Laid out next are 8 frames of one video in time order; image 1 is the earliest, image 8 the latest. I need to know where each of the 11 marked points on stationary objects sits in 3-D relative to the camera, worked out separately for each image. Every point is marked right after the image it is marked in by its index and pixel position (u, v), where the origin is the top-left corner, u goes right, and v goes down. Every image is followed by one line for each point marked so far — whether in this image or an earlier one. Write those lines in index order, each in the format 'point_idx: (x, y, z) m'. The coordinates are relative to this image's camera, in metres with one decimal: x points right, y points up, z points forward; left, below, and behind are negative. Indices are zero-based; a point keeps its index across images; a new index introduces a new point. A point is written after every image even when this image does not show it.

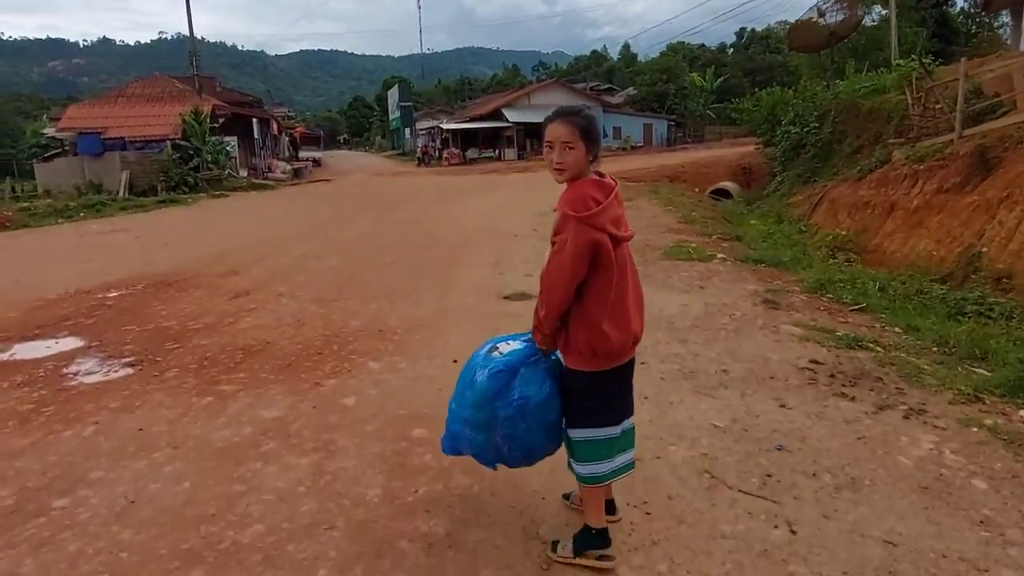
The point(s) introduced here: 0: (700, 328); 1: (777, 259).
0: (+1.5, -0.3, +5.6) m
1: (+3.5, +0.4, +9.6) m
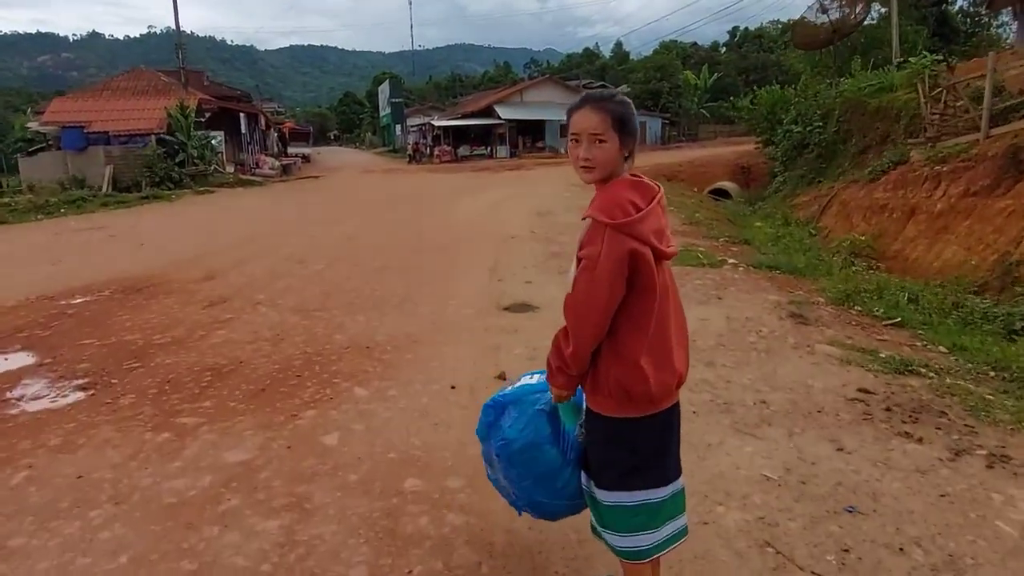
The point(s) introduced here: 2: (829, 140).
0: (+1.5, -0.4, +5.0) m
1: (+3.5, +0.3, +9.1) m
2: (+8.0, +3.8, +18.4) m
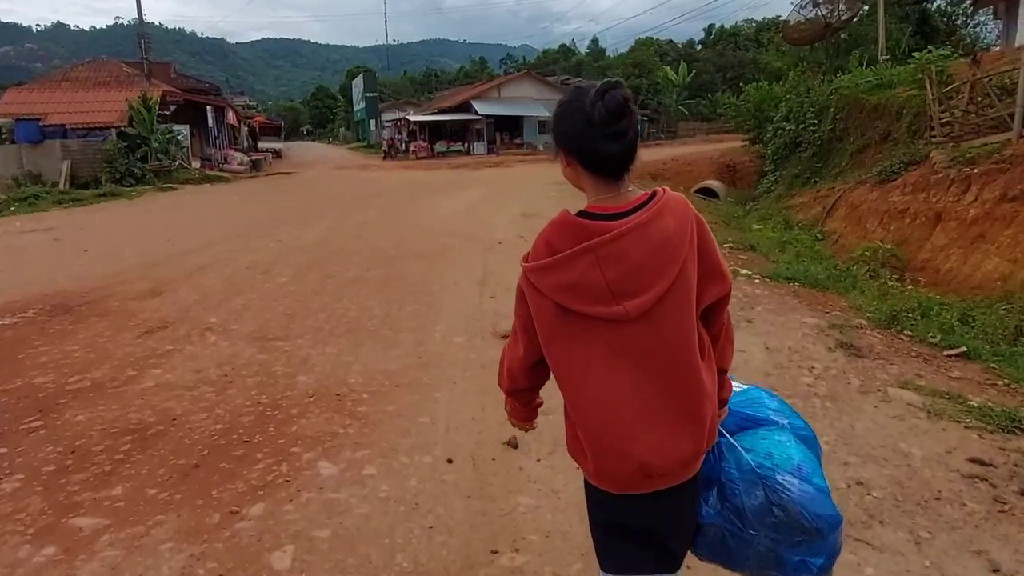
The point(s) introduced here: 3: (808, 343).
0: (+1.5, -0.6, +4.1) m
1: (+3.4, +0.1, +8.2) m
2: (+7.6, +3.6, +17.6) m
3: (+2.1, -0.4, +5.2) m
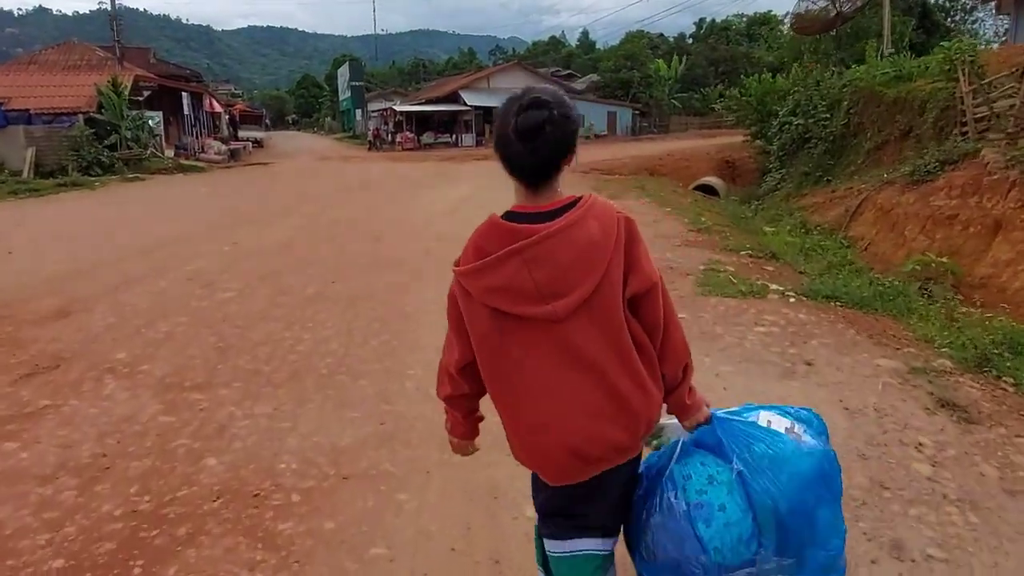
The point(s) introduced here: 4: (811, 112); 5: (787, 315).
0: (+1.5, -0.8, +2.9) m
1: (+3.3, -0.1, +7.0) m
2: (+7.4, +3.5, +16.4) m
3: (+2.1, -0.6, +4.0) m
4: (+7.5, +4.4, +18.1) m
5: (+2.2, -0.2, +5.9) m
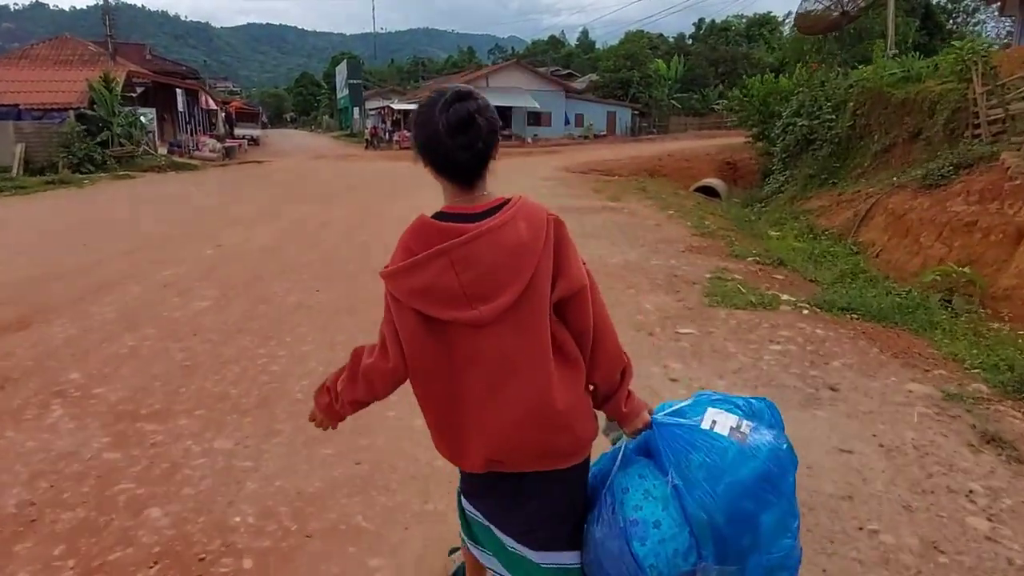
0: (+1.5, -0.9, +2.5) m
1: (+3.3, -0.2, +6.6) m
2: (+7.3, +3.4, +16.0) m
3: (+2.1, -0.7, +3.6) m
4: (+7.4, +4.3, +17.7) m
5: (+2.2, -0.3, +5.5) m
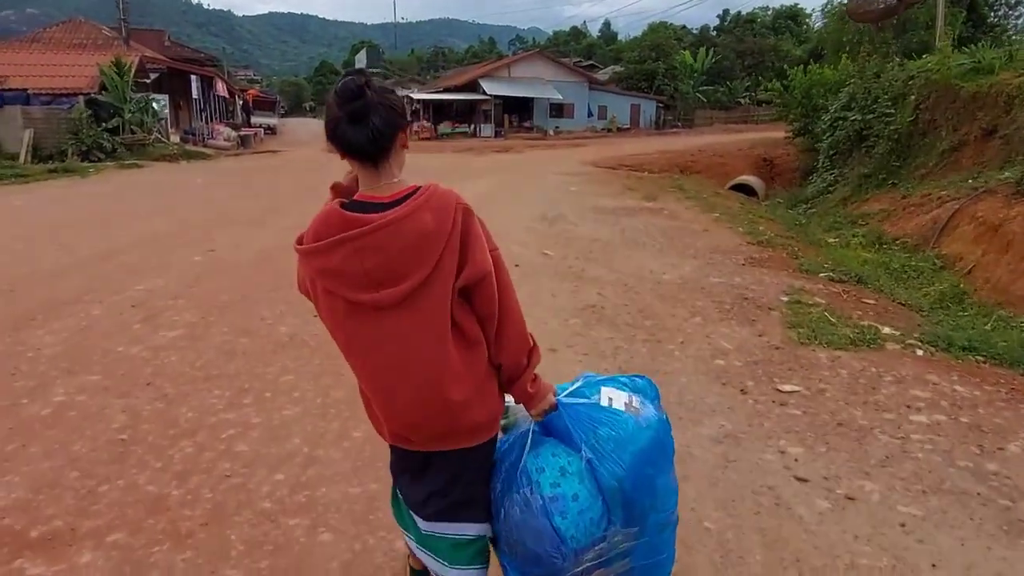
0: (+1.7, -1.2, +1.2) m
1: (+3.6, -0.4, +5.3) m
2: (+7.9, +3.2, +14.6) m
3: (+2.3, -1.0, +2.3) m
4: (+8.1, +4.1, +16.3) m
5: (+2.5, -0.6, +4.2) m
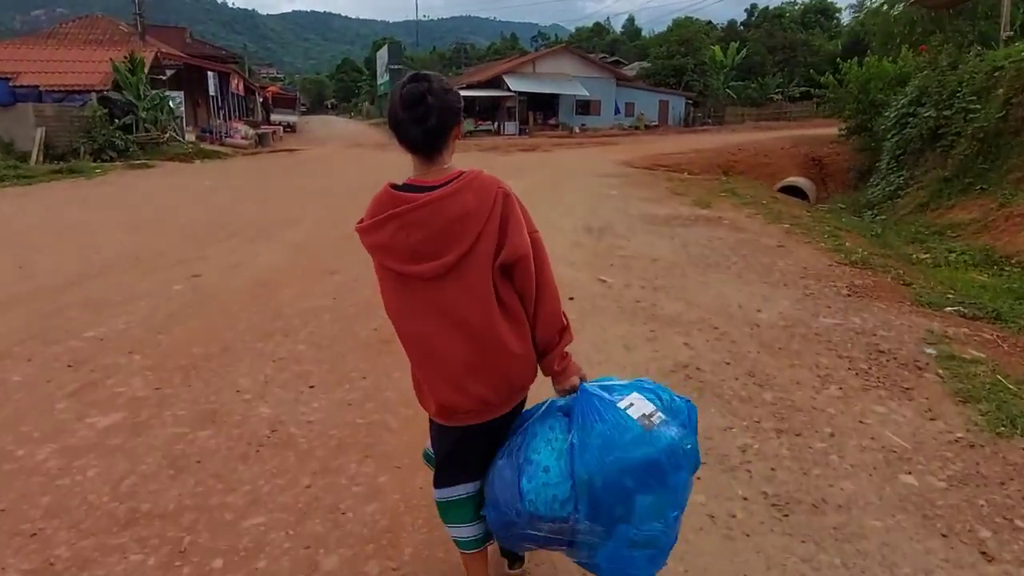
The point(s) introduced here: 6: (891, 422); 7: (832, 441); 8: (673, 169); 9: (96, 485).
0: (+1.9, -1.5, -0.3) m
1: (+4.0, -0.8, +3.7) m
2: (+8.5, +2.8, +12.9) m
3: (+2.6, -1.3, +0.8) m
4: (+8.7, +3.7, +14.6) m
5: (+2.8, -0.9, +2.6) m
6: (+1.9, -0.7, +3.7) m
7: (+1.5, -0.7, +3.4) m
8: (+4.5, +3.2, +19.8) m
9: (-1.6, -0.7, +2.8) m
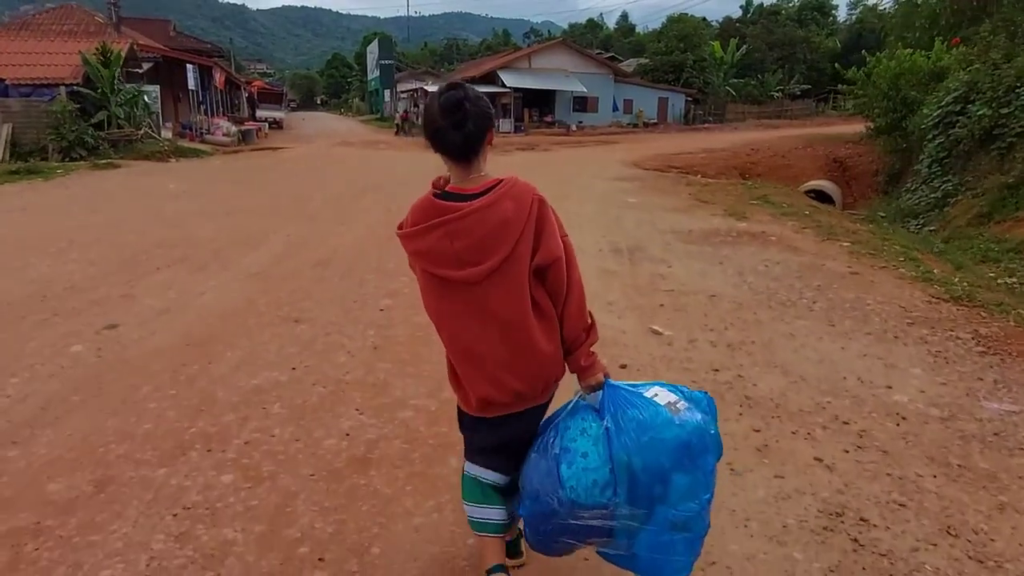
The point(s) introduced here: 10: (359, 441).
0: (+2.2, -1.9, -1.9) m
1: (+4.2, -1.2, +2.1) m
2: (+8.6, +2.5, +11.3) m
3: (+2.8, -1.7, -0.9) m
4: (+8.8, +3.4, +13.0) m
5: (+3.0, -1.3, +1.0) m
6: (+2.1, -1.1, +2.1) m
7: (+1.7, -1.1, +1.8) m
8: (+4.5, +2.9, +18.2) m
9: (-1.4, -1.1, +1.1) m
10: (-0.7, -0.6, +3.3) m
